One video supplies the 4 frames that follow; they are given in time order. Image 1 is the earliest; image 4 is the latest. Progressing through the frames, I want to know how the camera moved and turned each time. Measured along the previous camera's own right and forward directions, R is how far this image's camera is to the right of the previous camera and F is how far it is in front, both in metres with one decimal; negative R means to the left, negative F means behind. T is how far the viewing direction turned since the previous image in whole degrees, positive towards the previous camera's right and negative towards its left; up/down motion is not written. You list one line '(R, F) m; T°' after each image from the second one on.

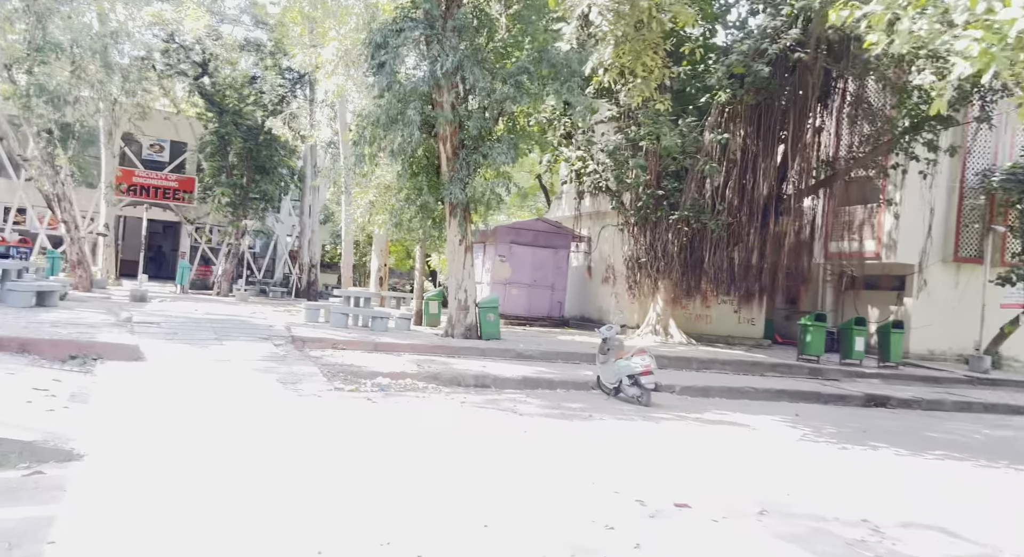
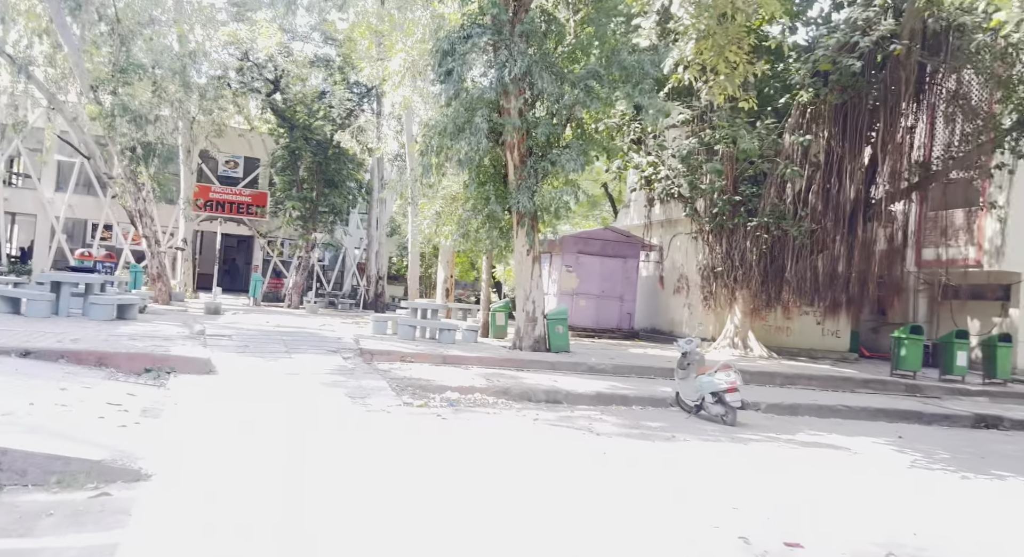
(-0.1, +0.4) m; -5°
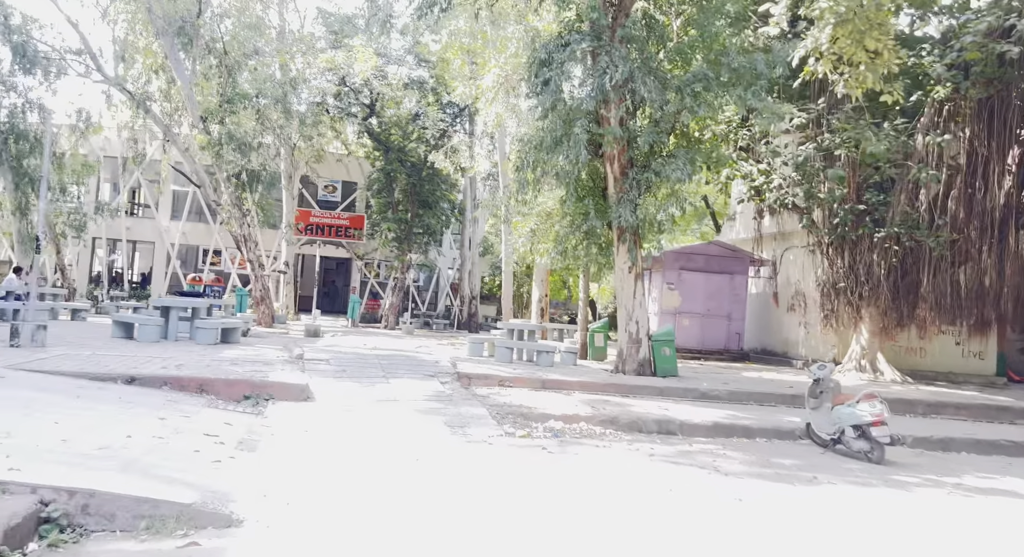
(-0.2, +0.6) m; -7°
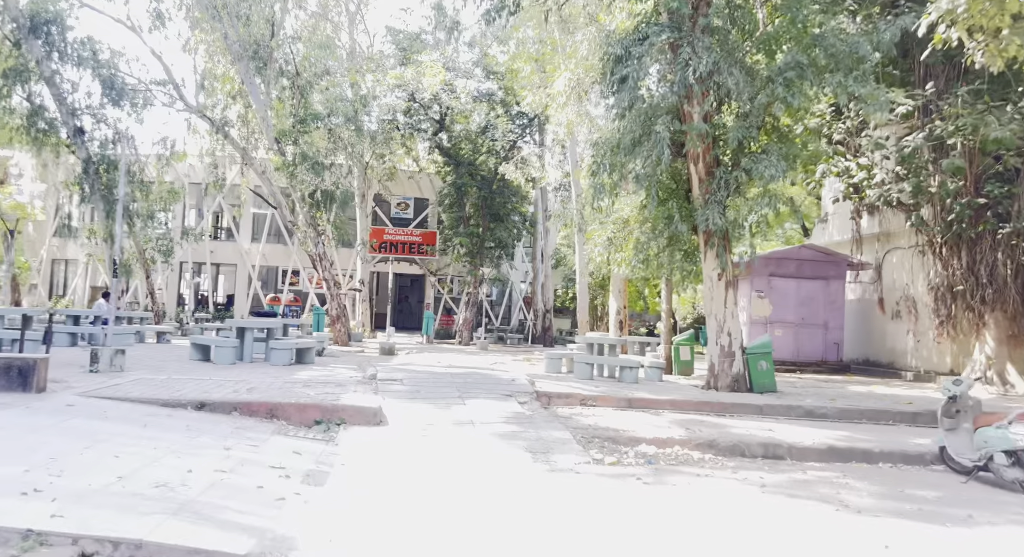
(-0.1, +0.7) m; -6°
